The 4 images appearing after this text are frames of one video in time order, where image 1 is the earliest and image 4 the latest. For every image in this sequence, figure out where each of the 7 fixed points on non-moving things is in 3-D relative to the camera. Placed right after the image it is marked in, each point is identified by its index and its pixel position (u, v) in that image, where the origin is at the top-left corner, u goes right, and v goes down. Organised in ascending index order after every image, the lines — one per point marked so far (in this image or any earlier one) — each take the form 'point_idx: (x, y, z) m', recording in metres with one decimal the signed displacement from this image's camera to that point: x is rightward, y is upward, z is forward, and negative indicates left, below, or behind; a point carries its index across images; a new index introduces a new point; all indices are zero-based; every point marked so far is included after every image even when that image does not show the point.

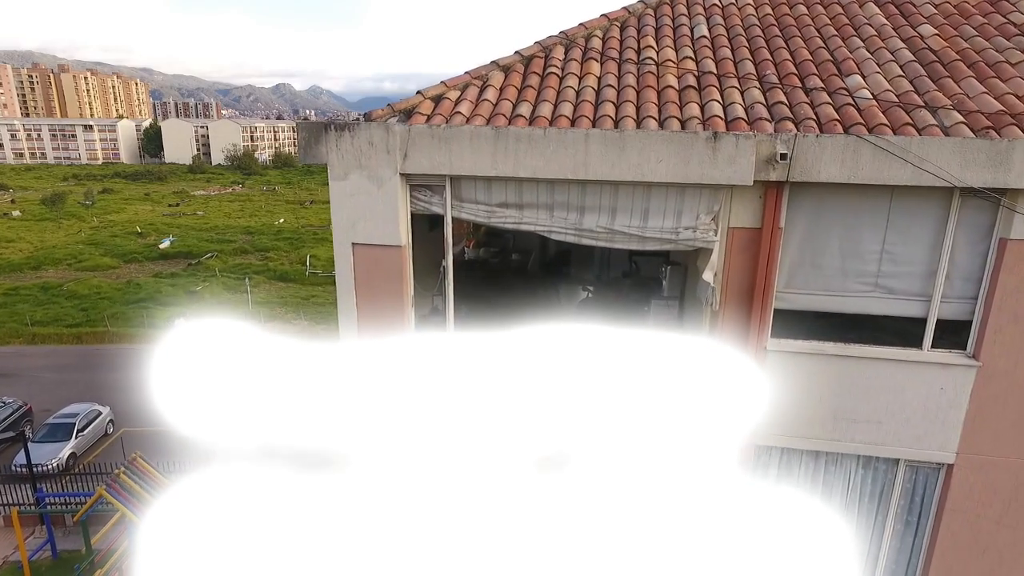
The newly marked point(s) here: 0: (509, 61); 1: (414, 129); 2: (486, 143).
0: (0.0, +2.6, +6.0) m
1: (-0.9, +1.4, +4.7) m
2: (-0.2, +1.3, +4.7) m
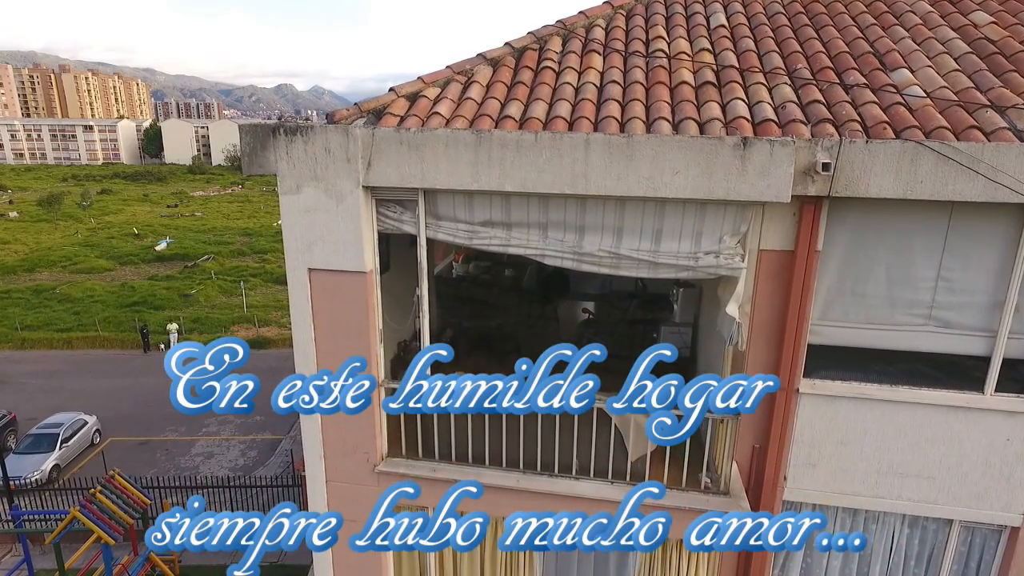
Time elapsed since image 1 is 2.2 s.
0: (-0.1, +2.3, +5.2) m
1: (-1.0, +1.2, +3.9) m
2: (-0.3, +1.0, +3.9) m
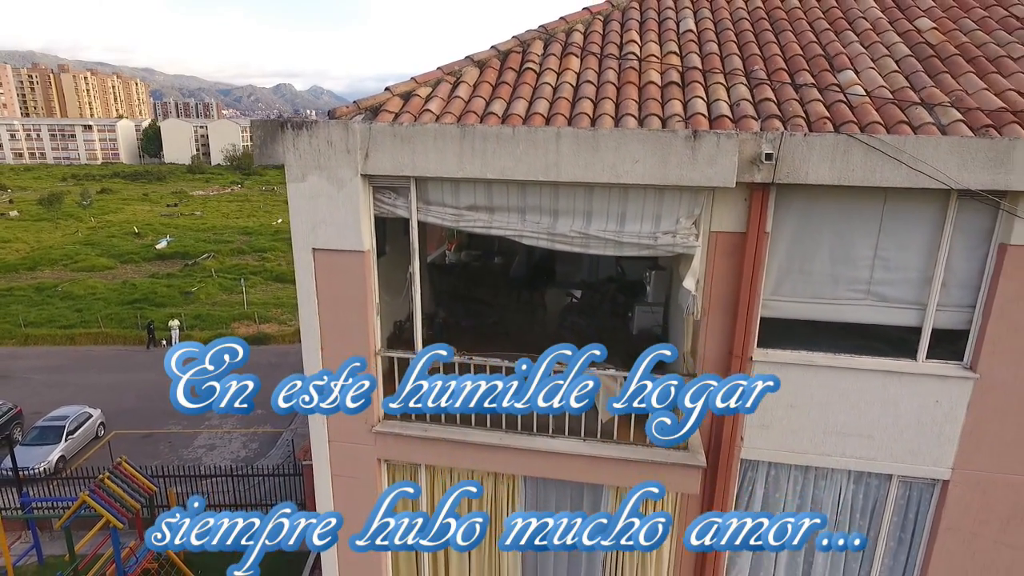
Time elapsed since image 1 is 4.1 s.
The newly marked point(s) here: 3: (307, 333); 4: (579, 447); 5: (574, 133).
0: (-0.3, +2.5, +5.7) m
1: (-1.2, +1.4, +4.4) m
2: (-0.5, +1.2, +4.4) m
3: (-2.0, -0.4, +5.0) m
4: (+0.6, -1.6, +5.1) m
5: (+0.5, +1.2, +4.2) m
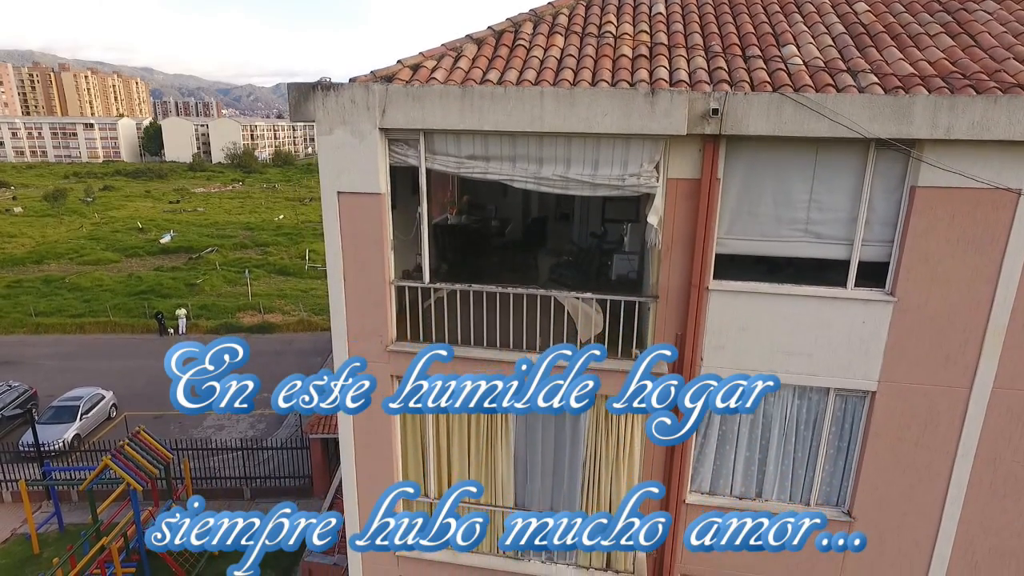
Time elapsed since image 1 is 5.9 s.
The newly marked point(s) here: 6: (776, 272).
0: (-0.4, +3.2, +6.6) m
1: (-1.2, +2.0, +5.3) m
2: (-0.6, +1.9, +5.3) m
3: (-2.0, +0.2, +5.9) m
4: (+0.6, -0.9, +6.0) m
5: (+0.4, +1.9, +5.1) m
6: (+2.9, +0.2, +5.8) m
